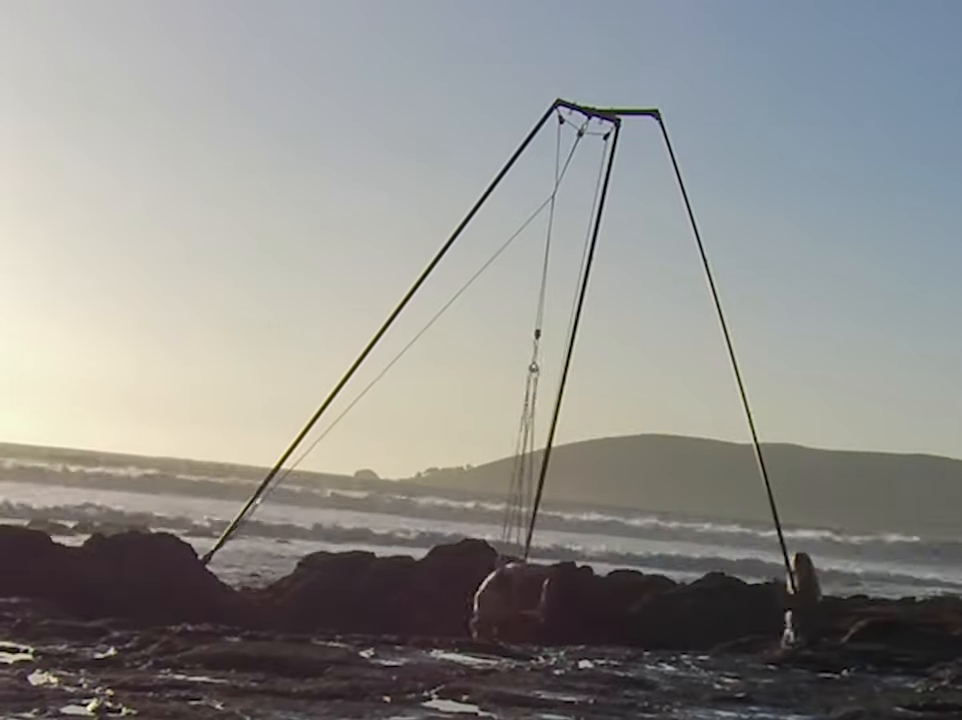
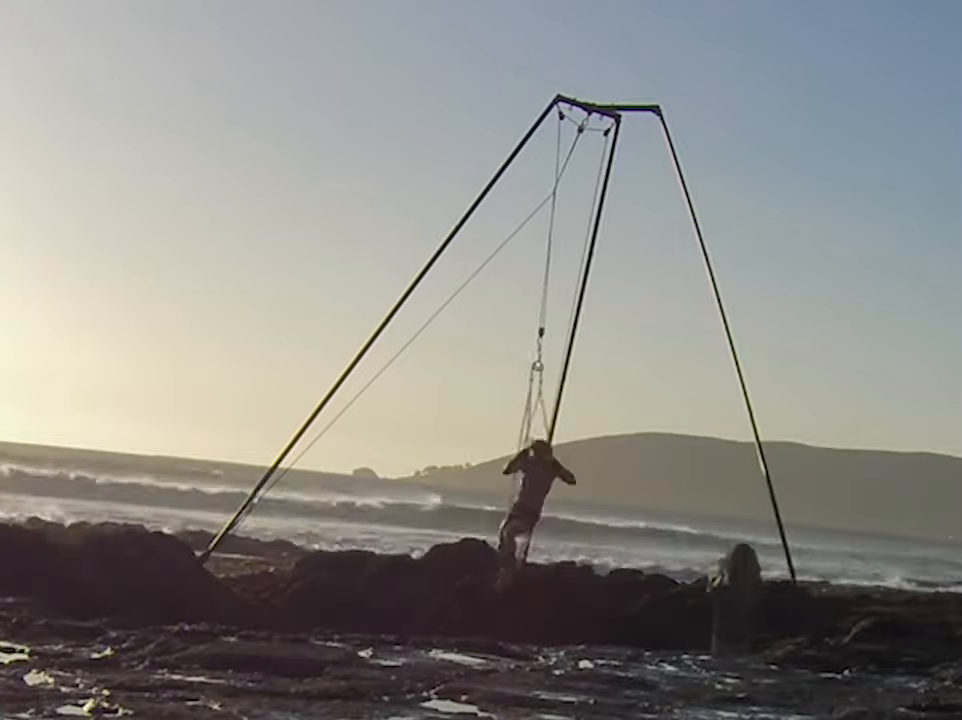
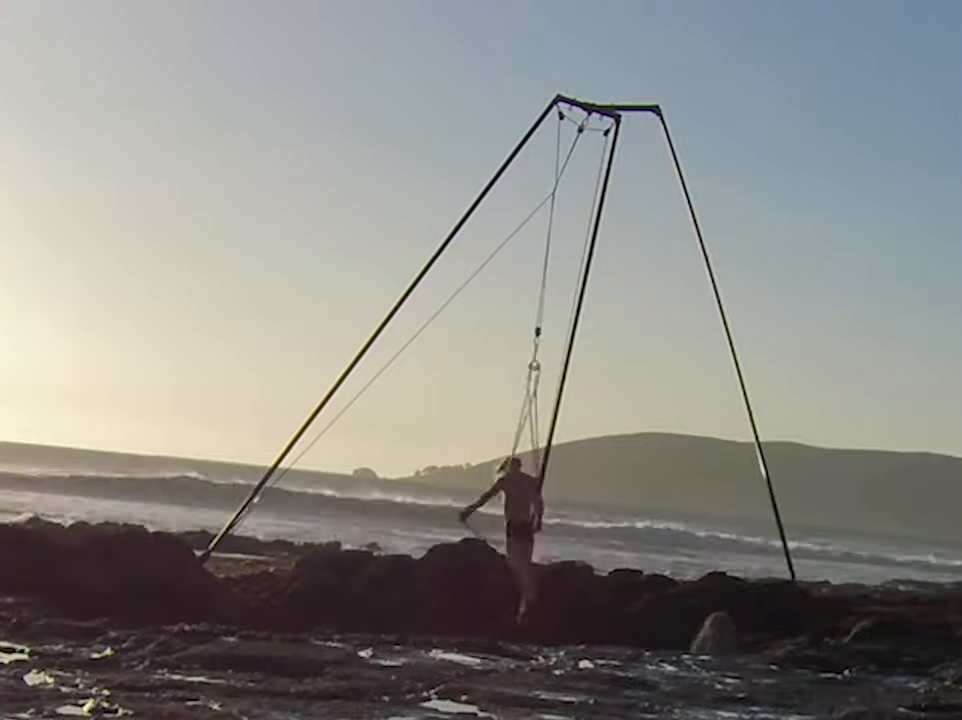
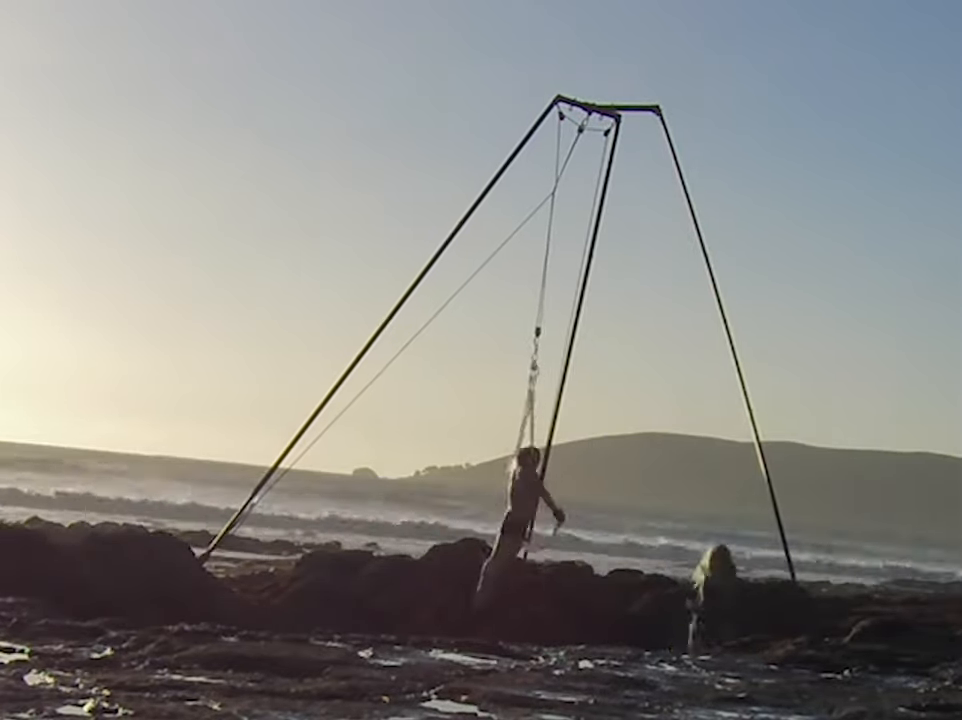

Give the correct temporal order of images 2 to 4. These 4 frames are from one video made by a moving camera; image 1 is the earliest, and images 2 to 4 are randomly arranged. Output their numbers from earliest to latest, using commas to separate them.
4, 3, 2
